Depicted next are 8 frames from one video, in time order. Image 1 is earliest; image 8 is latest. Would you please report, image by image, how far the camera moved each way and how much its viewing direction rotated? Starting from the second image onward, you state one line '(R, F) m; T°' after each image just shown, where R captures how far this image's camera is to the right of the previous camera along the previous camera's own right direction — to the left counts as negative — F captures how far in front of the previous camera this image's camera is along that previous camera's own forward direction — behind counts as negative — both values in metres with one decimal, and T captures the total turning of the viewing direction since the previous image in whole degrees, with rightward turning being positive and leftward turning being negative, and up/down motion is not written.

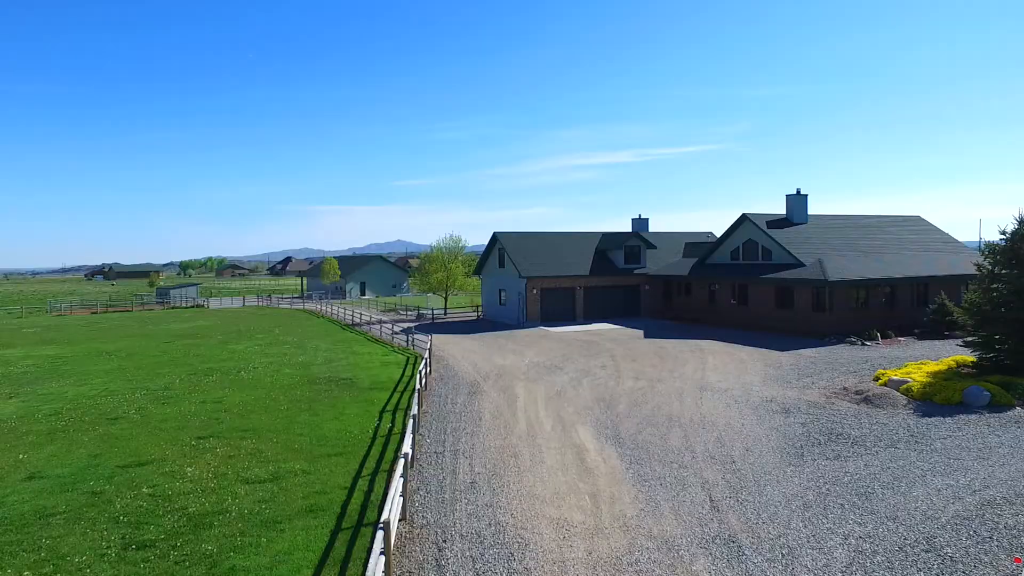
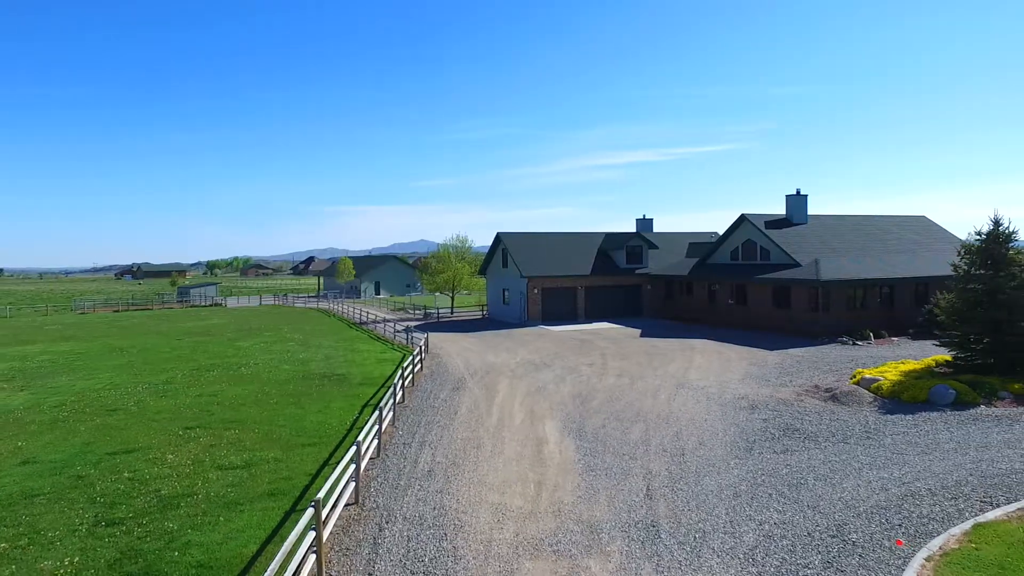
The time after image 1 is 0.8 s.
(+1.2, -0.6) m; -2°
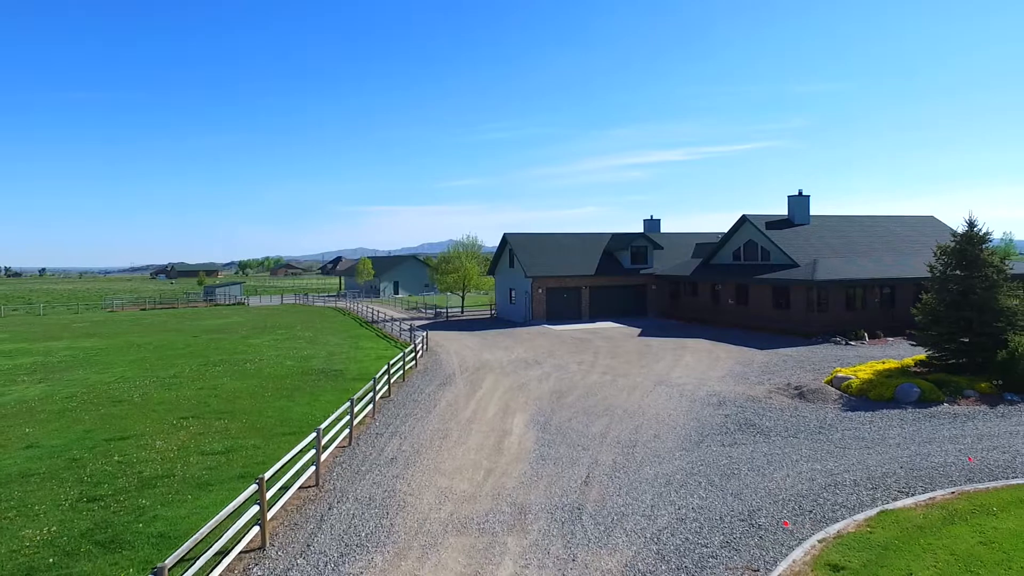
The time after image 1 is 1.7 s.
(+1.3, -0.7) m; -2°
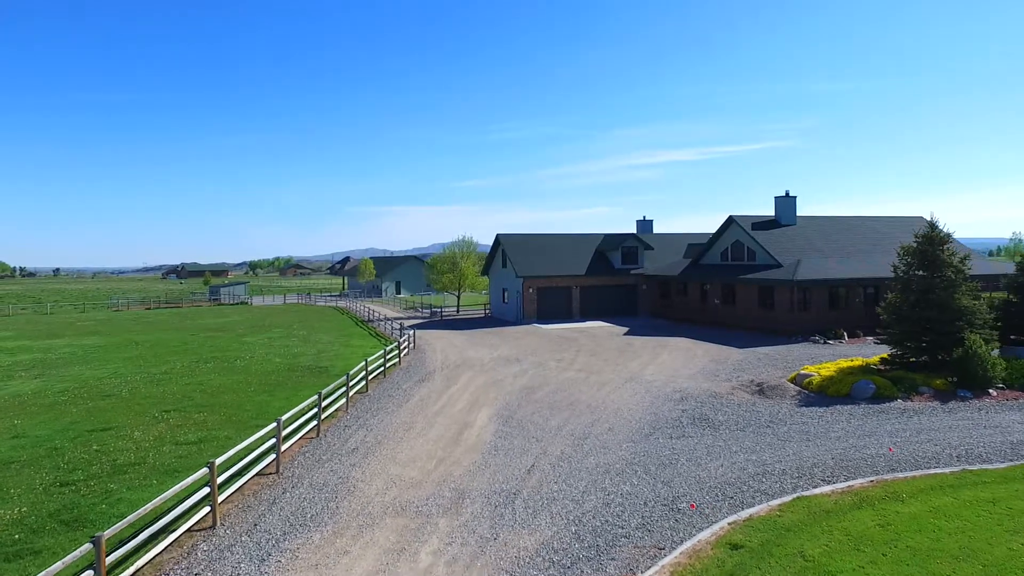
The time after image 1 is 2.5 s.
(+1.0, -0.6) m; -1°
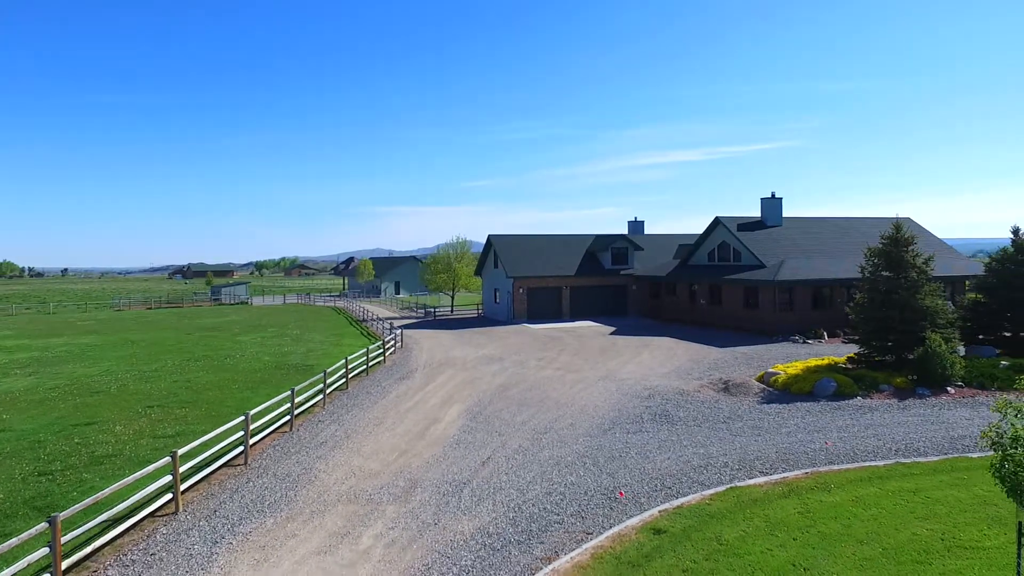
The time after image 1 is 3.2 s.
(+0.9, -0.5) m; -1°
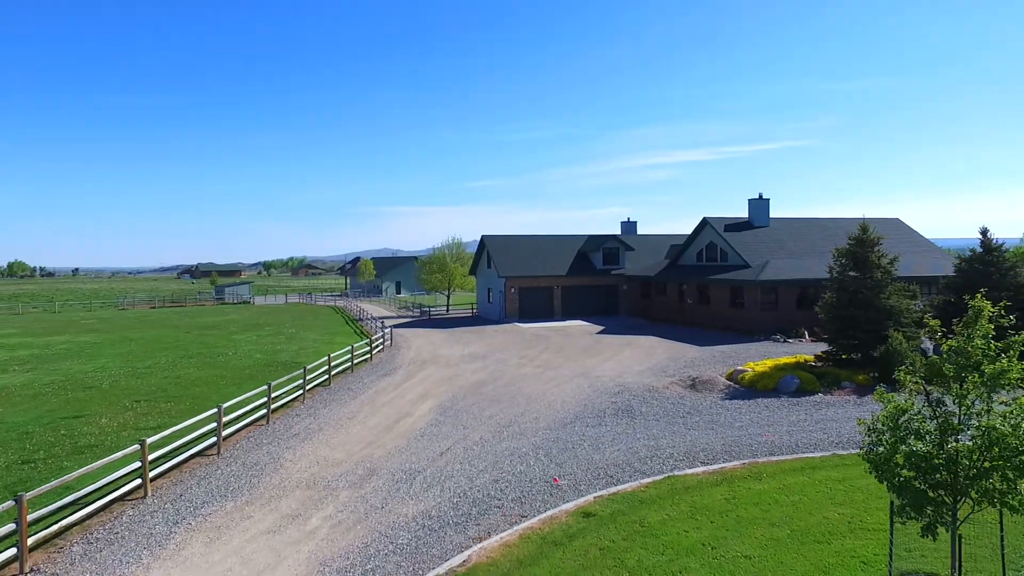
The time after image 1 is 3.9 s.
(+0.9, -0.6) m; -1°
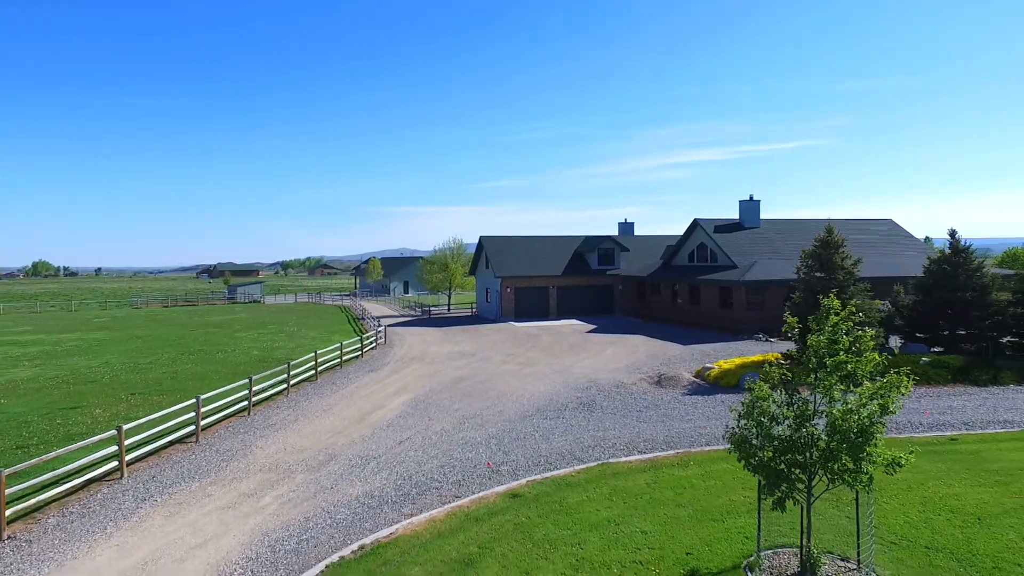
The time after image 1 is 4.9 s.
(+1.2, -0.8) m; -1°
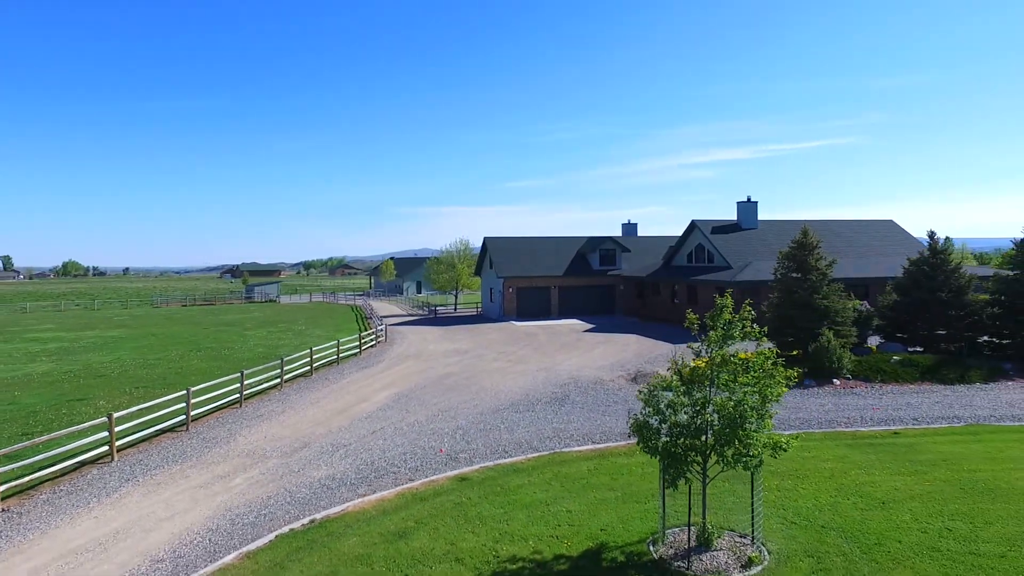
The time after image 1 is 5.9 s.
(+1.1, -0.8) m; -2°
